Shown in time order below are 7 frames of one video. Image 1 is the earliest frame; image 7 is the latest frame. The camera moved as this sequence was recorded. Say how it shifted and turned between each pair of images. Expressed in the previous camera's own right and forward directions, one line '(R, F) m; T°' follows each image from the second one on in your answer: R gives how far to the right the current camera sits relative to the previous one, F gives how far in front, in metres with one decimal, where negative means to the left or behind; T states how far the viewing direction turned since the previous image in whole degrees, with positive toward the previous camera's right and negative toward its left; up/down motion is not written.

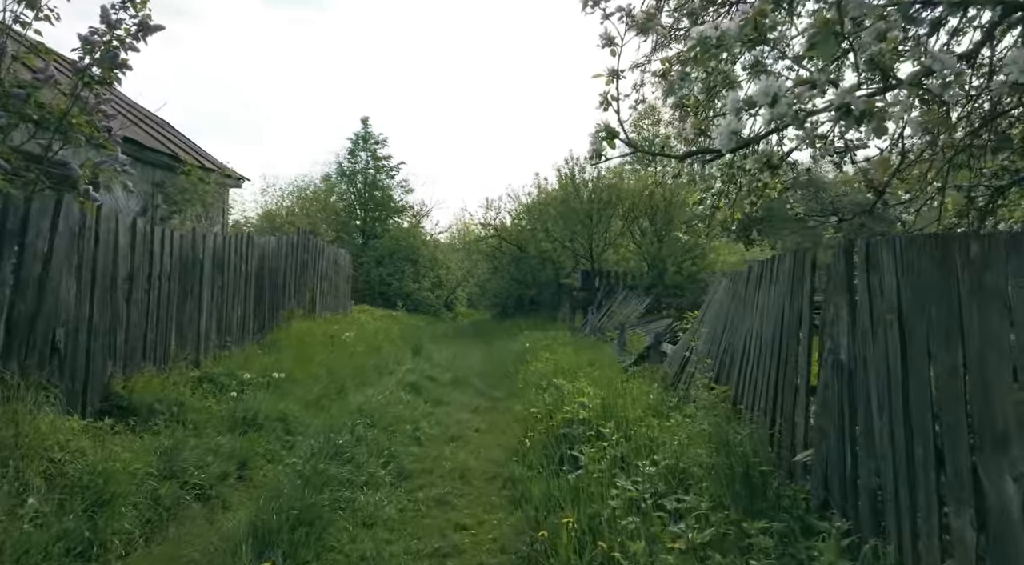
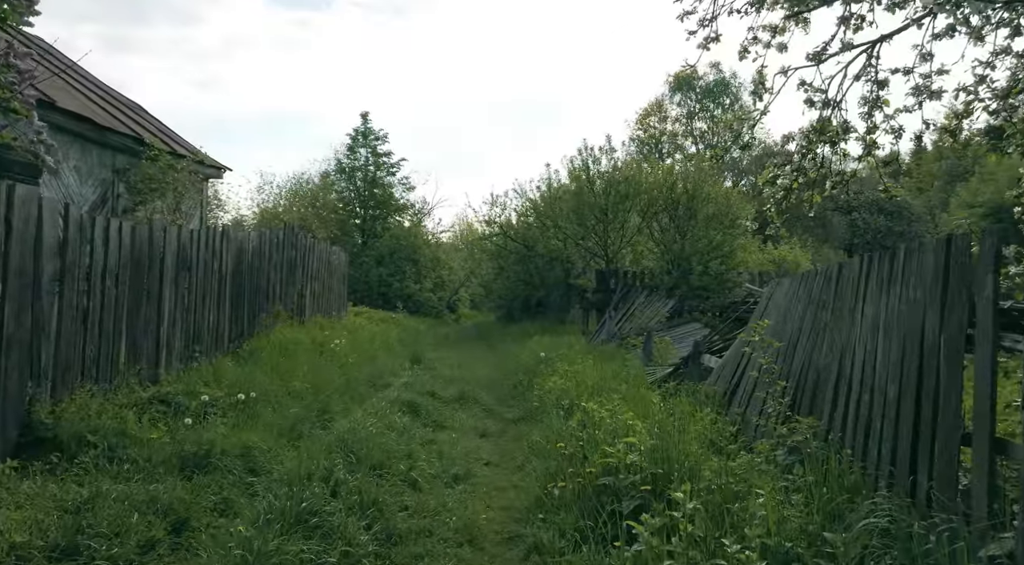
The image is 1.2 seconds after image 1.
(-0.1, +1.2) m; 0°
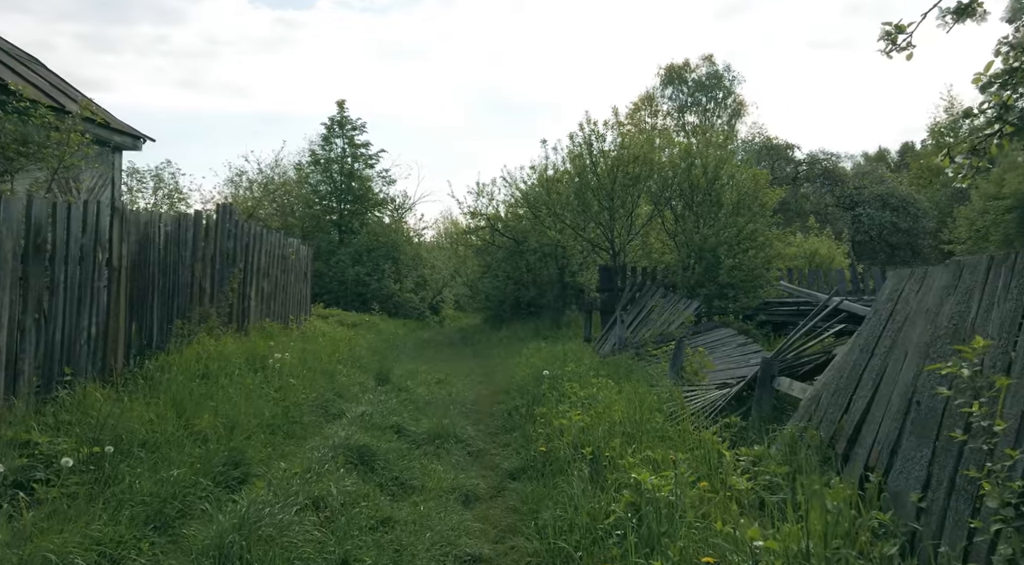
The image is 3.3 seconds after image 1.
(-0.1, +2.1) m; +1°
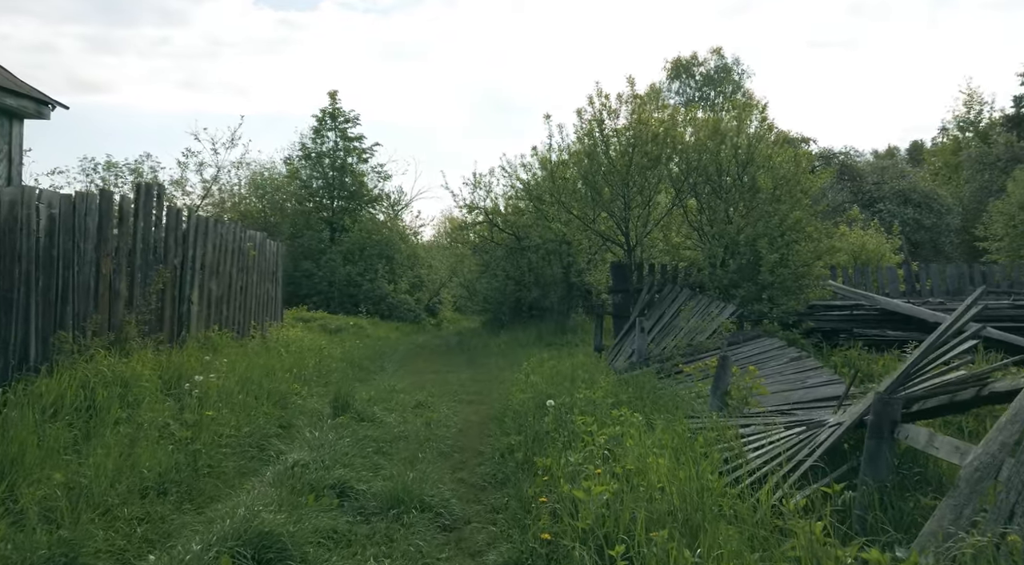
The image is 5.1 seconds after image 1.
(+0.1, +1.7) m; 0°
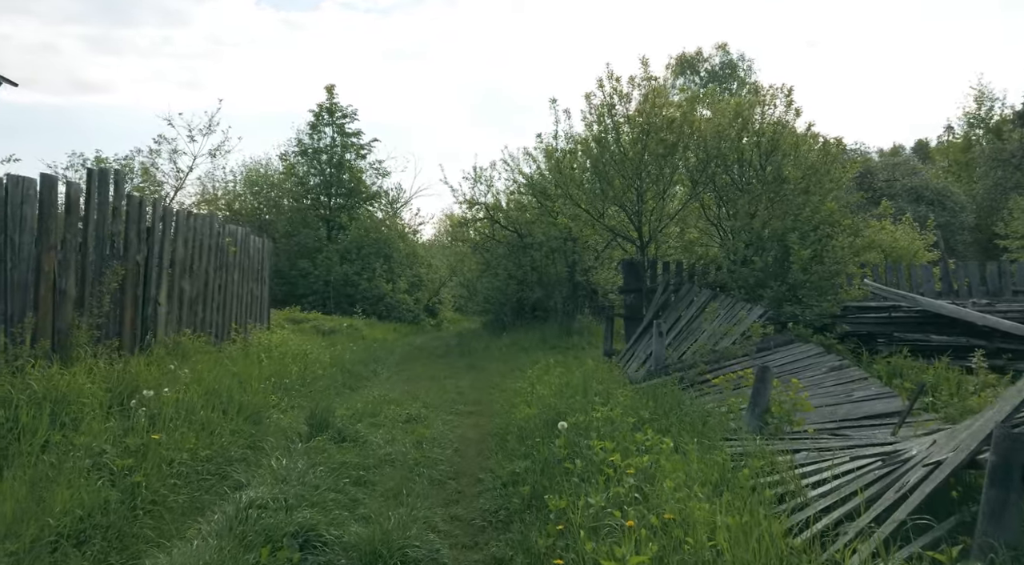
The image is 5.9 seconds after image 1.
(0.0, +0.8) m; 0°
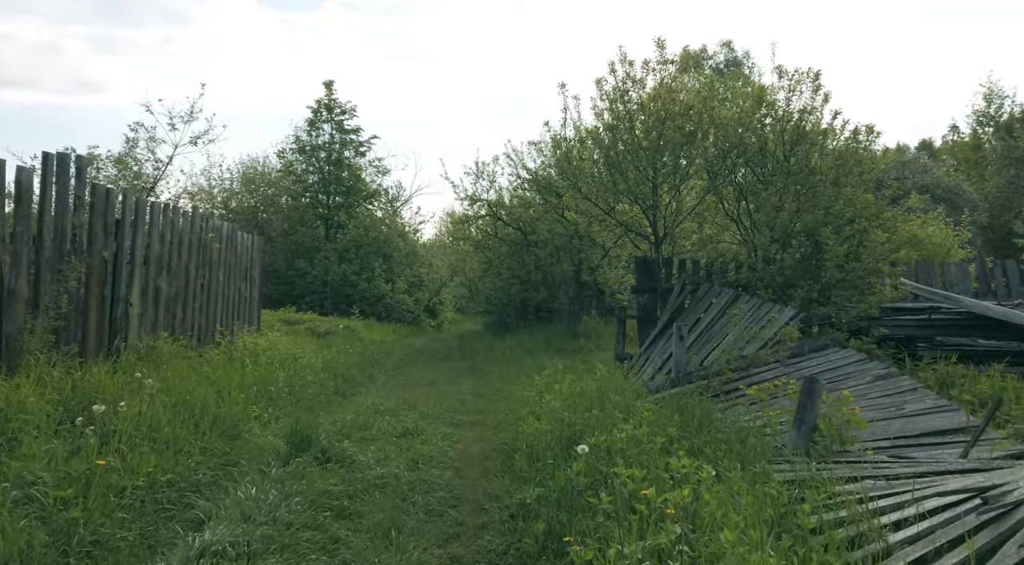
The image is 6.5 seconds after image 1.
(0.0, +0.6) m; 0°
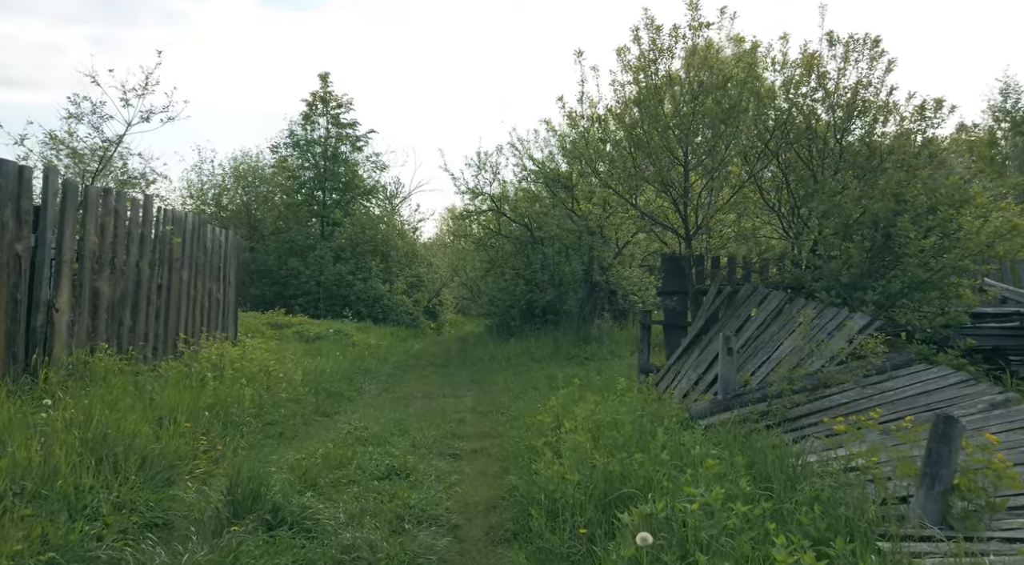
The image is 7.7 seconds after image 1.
(-0.1, +1.2) m; 0°
